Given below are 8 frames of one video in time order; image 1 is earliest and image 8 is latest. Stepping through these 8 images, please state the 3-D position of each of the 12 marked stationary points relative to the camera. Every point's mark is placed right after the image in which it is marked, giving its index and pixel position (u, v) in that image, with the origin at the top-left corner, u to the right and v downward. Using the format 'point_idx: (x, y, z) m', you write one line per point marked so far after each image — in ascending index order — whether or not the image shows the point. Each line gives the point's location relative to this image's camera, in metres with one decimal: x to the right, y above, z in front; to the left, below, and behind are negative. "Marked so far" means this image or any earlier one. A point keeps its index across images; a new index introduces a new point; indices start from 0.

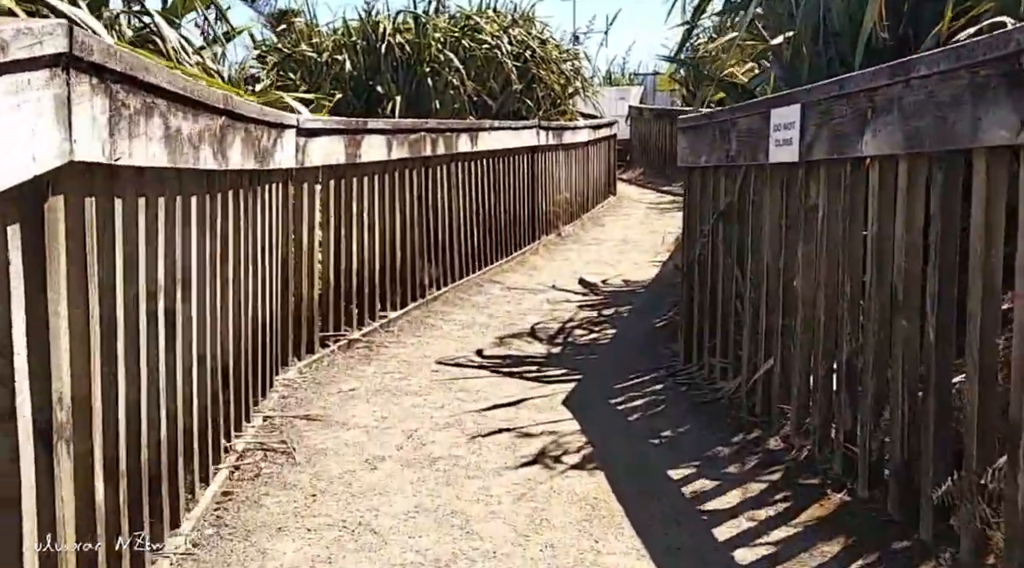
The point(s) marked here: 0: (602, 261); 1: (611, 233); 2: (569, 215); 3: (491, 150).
0: (+0.7, +0.2, +8.3) m
1: (+0.9, +0.5, +10.0) m
2: (+0.6, +0.8, +10.1) m
3: (-0.1, +0.9, +6.9) m
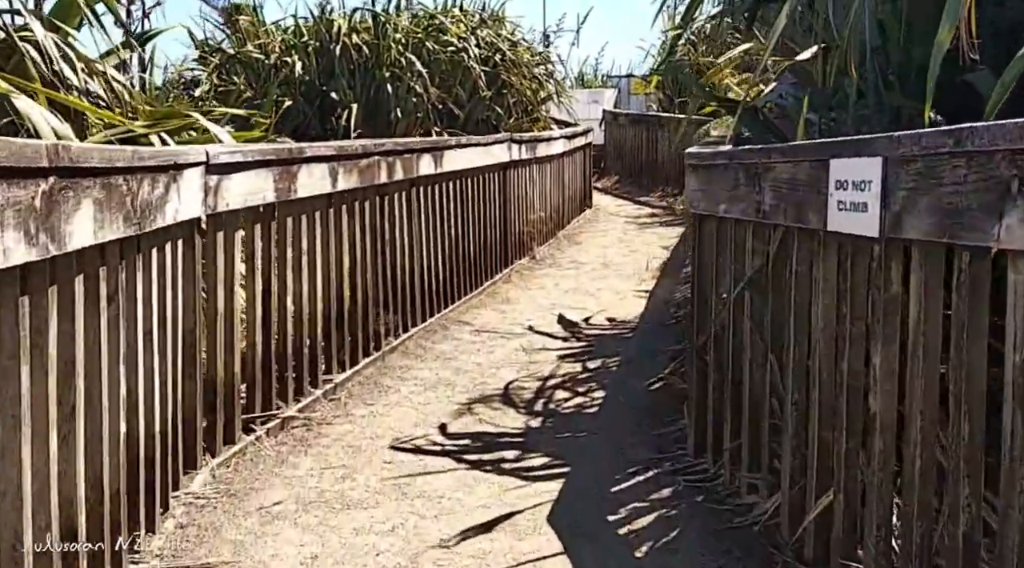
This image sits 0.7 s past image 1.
0: (+0.5, 0.0, +7.5) m
1: (+0.7, +0.3, +9.3) m
2: (+0.3, +0.5, +9.4) m
3: (-0.3, +0.6, +6.1) m
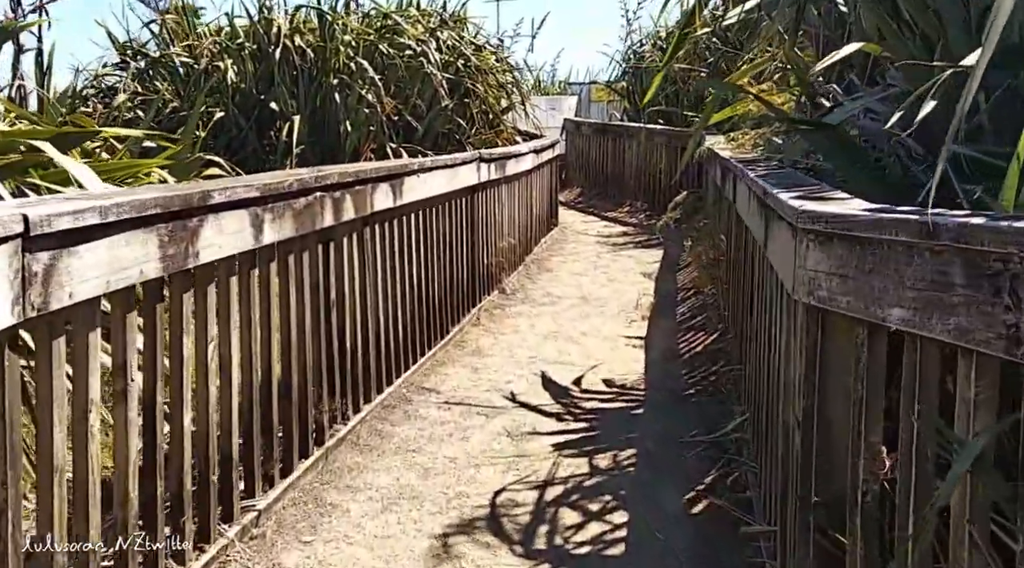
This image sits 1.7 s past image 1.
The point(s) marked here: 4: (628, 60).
0: (+0.3, -0.2, +6.4) m
1: (+0.4, 0.0, +8.2) m
2: (0.0, +0.3, +8.3) m
3: (-0.4, +0.4, +5.0) m
4: (+1.4, +2.8, +13.8) m
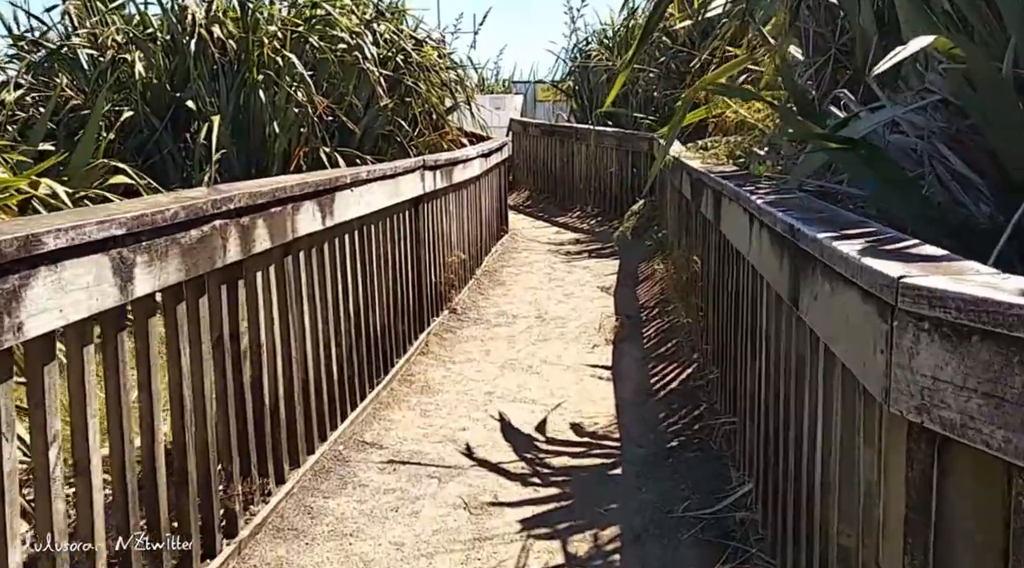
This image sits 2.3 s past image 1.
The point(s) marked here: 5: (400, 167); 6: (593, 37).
0: (0.0, -0.4, +5.7) m
1: (+0.1, -0.1, +7.4) m
2: (-0.3, +0.2, +7.5) m
3: (-0.6, +0.3, +4.2) m
4: (+0.7, +2.7, +13.1) m
5: (-0.5, +0.5, +5.0) m
6: (+1.0, +2.9, +12.8) m
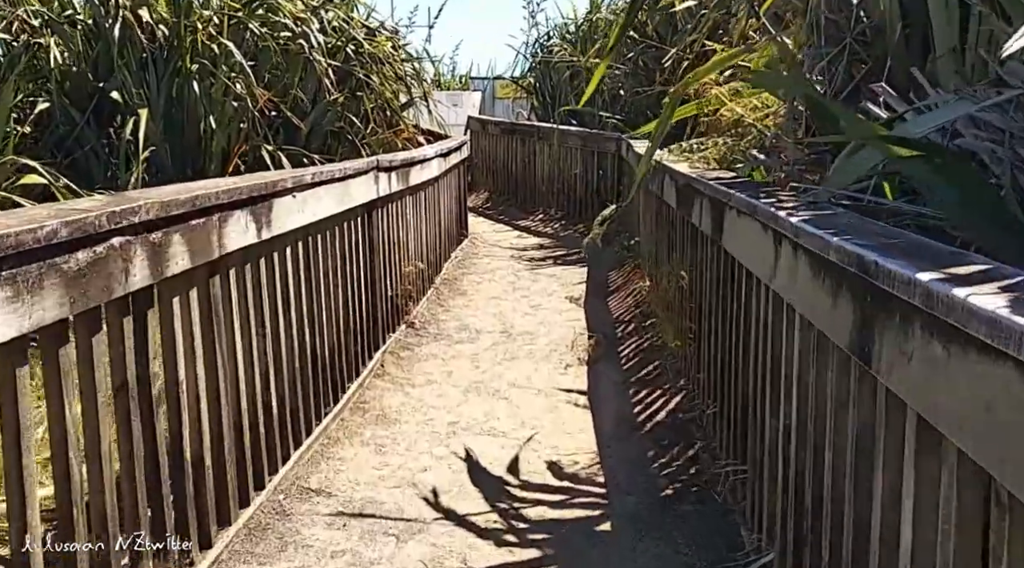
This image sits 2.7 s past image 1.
0: (-0.1, -0.4, +5.1) m
1: (-0.2, -0.2, +6.9) m
2: (-0.6, +0.1, +7.0) m
3: (-0.7, +0.2, +3.6) m
4: (+0.3, +2.7, +12.6) m
5: (-0.6, +0.5, +4.4) m
6: (+0.5, +2.8, +12.3) m
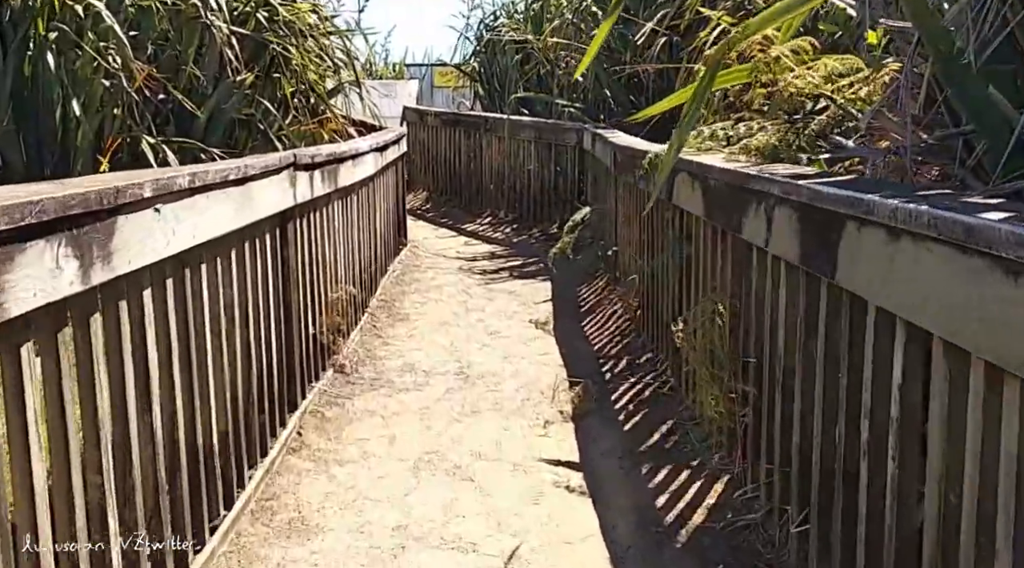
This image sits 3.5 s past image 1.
0: (-0.3, -0.5, +3.9) m
1: (-0.4, -0.3, +5.7) m
2: (-0.8, 0.0, +5.7) m
3: (-0.7, +0.1, +2.4) m
4: (-0.4, +2.6, +11.4) m
5: (-0.7, +0.3, +3.1) m
6: (-0.1, +2.7, +11.1) m
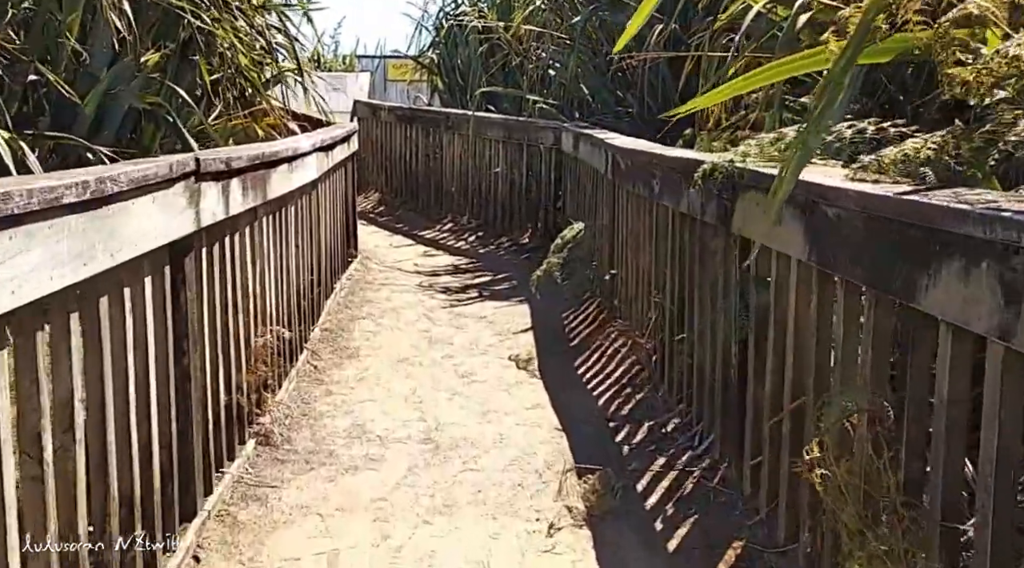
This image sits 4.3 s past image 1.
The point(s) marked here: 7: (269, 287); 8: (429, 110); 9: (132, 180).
0: (-0.3, -0.7, +2.8) m
1: (-0.5, -0.4, +4.5) m
2: (-0.9, -0.2, +4.6) m
3: (-0.7, -0.1, +1.2) m
4: (-0.7, +2.4, +10.2) m
5: (-0.7, +0.2, +2.0) m
6: (-0.4, +2.6, +9.9) m
7: (-0.9, 0.0, +3.8) m
8: (-0.7, +1.5, +9.7) m
9: (-0.7, +0.2, +2.0) m
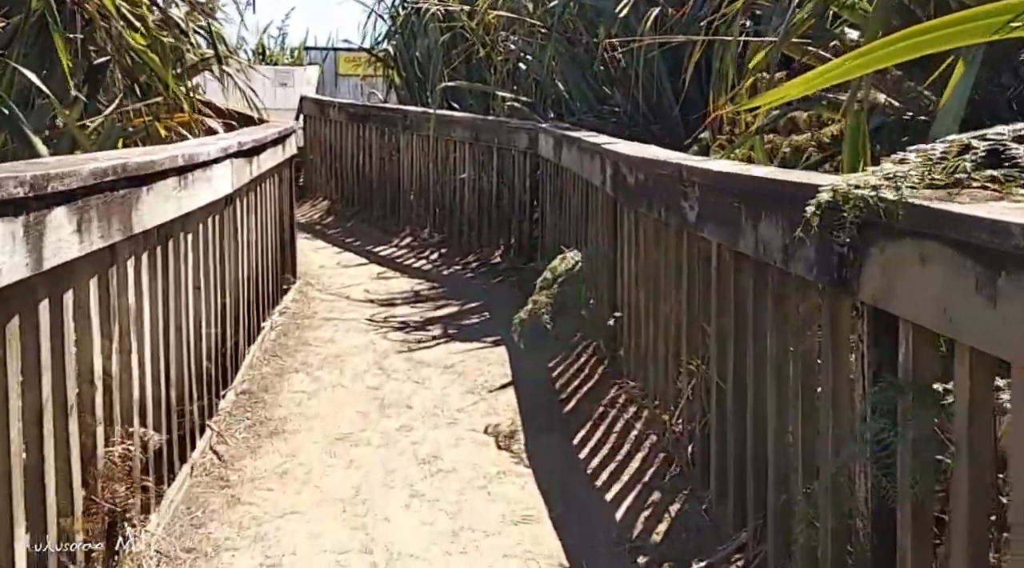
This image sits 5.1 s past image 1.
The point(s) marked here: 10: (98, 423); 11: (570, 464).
0: (-0.3, -0.9, +1.6) m
1: (-0.6, -0.6, +3.3) m
2: (-1.0, -0.3, +3.4) m
3: (-0.6, -0.3, 0.0) m
4: (-1.0, +2.3, +9.0) m
5: (-0.7, 0.0, +0.8) m
6: (-0.7, +2.4, +8.7) m
7: (-0.9, -0.2, +2.6) m
8: (-1.0, +1.4, +8.5) m
9: (-0.7, 0.0, +0.8) m
10: (-0.9, -0.3, +2.4) m
11: (+0.2, -0.5, +3.4) m
